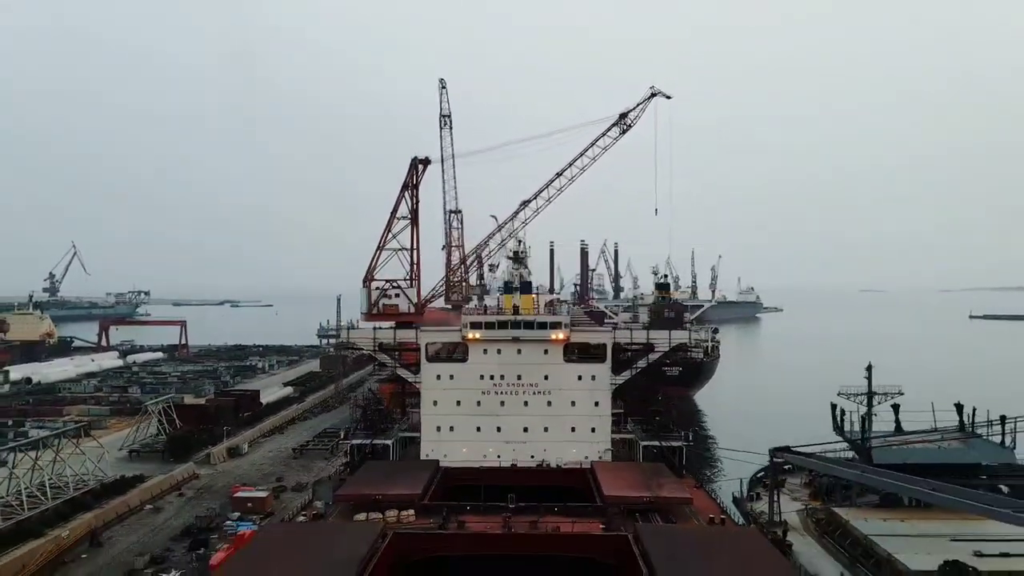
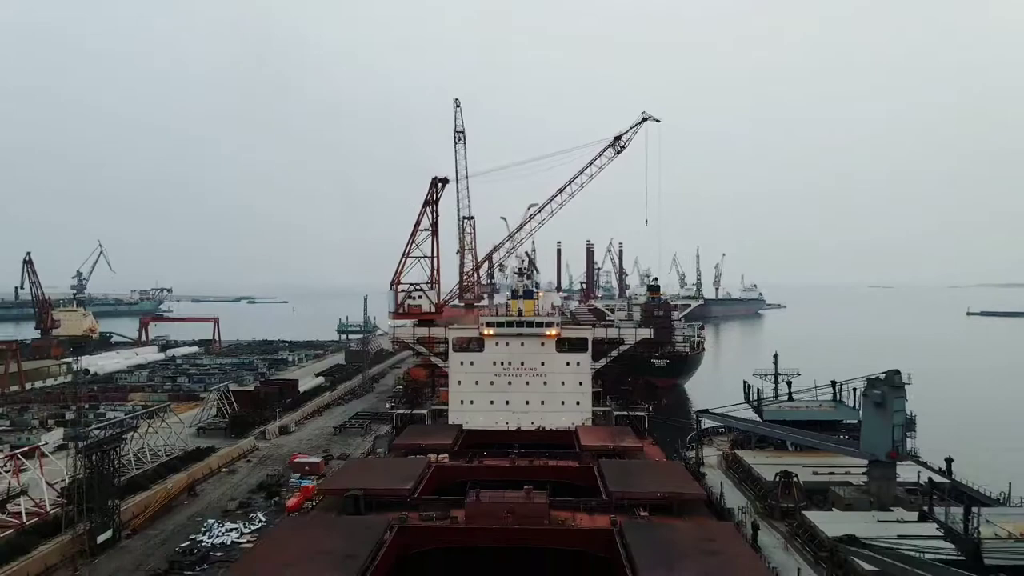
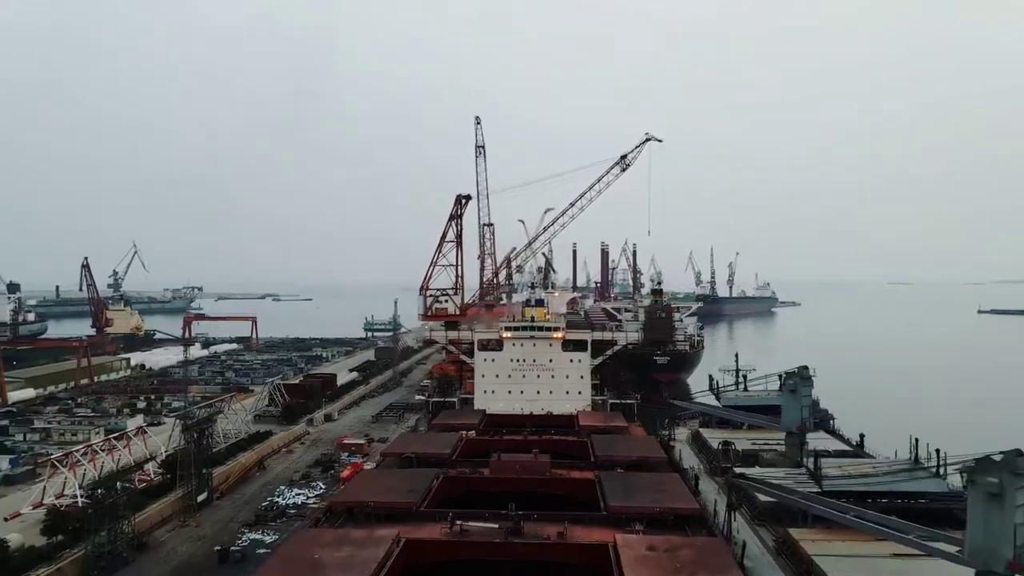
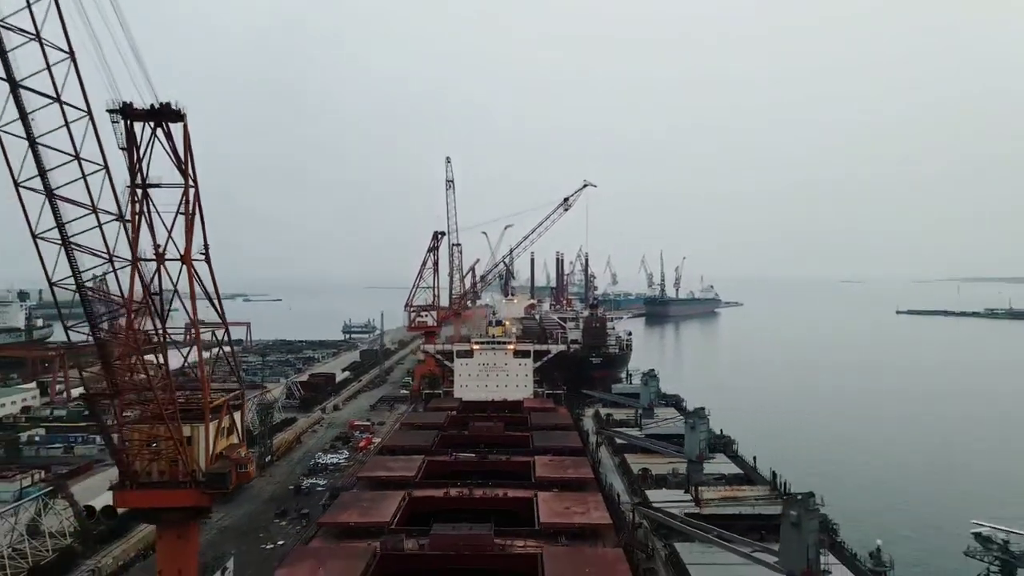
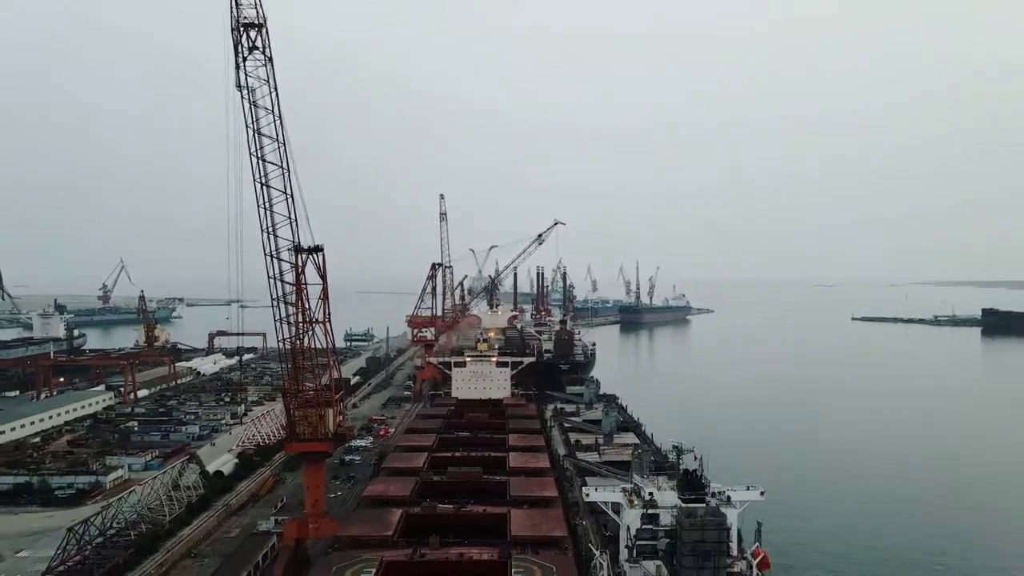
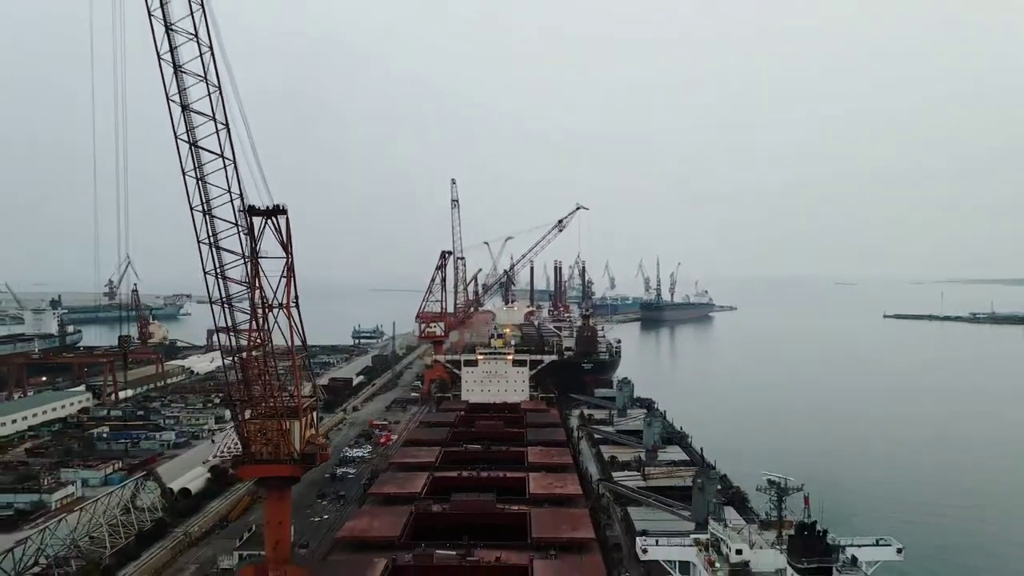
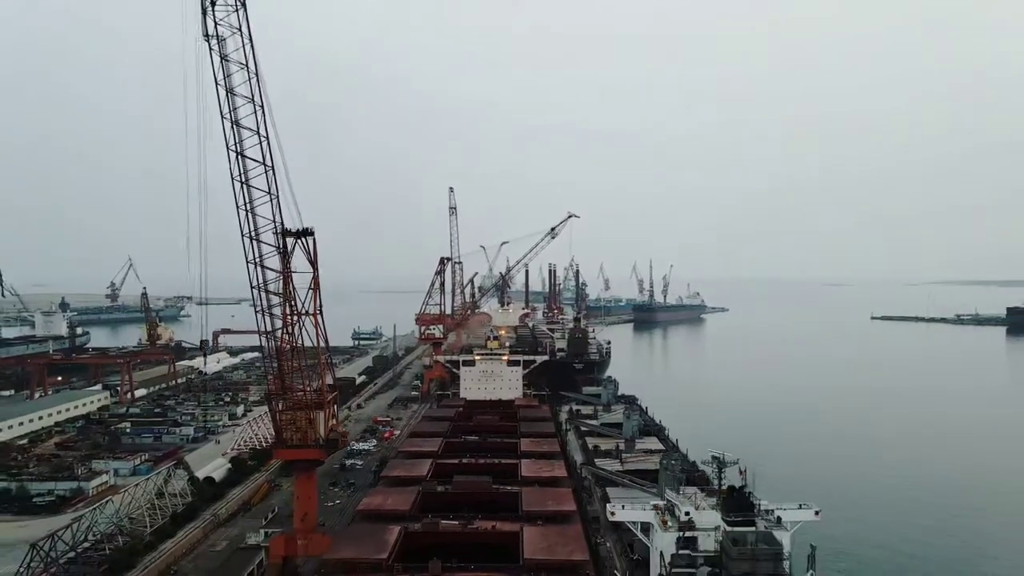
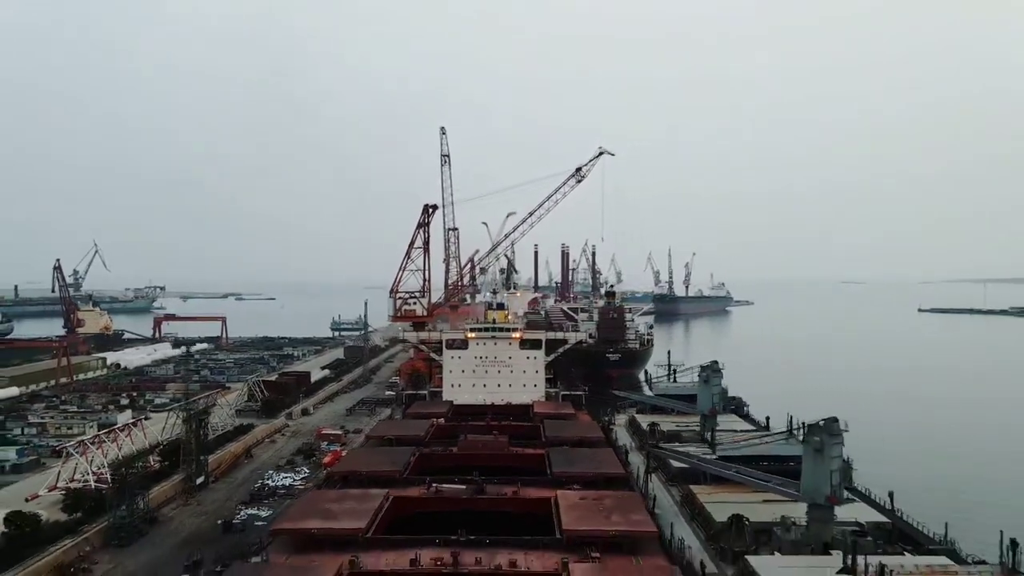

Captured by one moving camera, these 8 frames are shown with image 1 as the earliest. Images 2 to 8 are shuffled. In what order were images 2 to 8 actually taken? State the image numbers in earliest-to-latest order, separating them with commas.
2, 3, 8, 4, 6, 7, 5
